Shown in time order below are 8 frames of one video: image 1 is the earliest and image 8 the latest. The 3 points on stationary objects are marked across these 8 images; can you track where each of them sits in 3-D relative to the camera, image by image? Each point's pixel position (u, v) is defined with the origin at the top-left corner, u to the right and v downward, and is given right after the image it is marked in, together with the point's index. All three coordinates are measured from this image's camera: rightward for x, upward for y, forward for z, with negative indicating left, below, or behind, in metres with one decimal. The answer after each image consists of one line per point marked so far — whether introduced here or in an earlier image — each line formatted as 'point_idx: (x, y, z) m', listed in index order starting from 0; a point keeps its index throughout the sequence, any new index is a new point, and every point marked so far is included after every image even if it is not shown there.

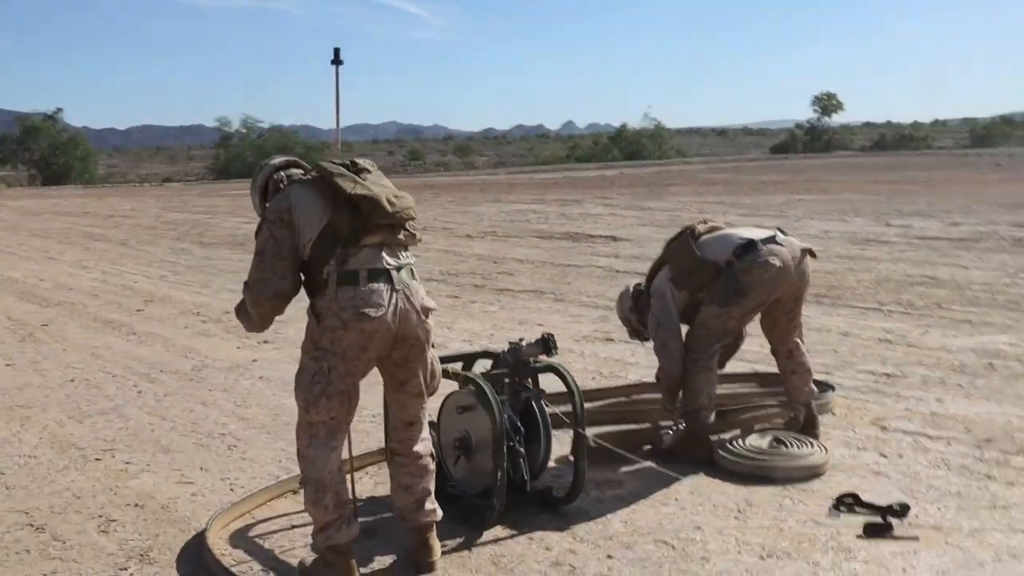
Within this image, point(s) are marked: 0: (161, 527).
0: (-1.6, -1.1, +5.5) m
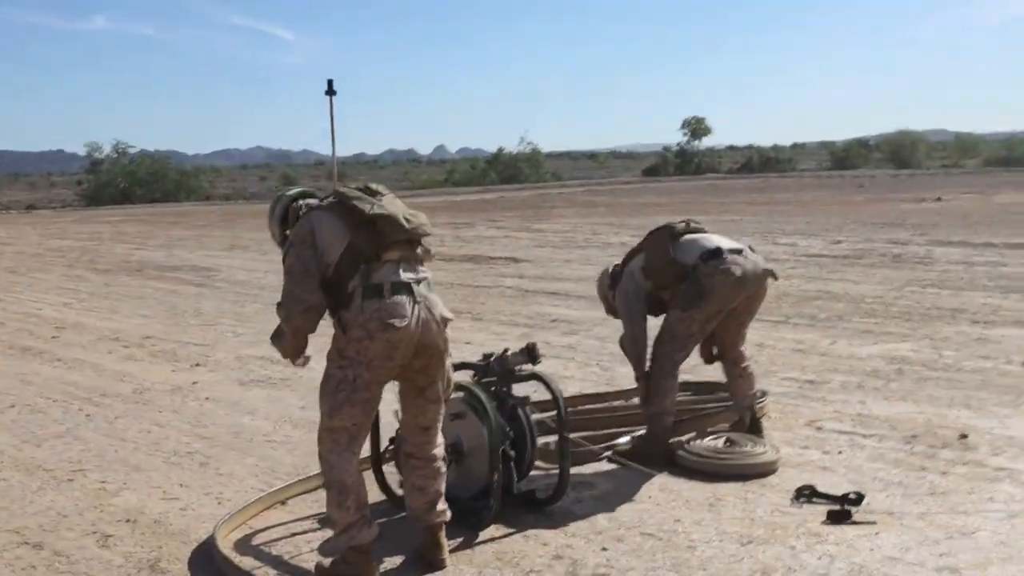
0: (-1.6, -1.2, +5.6) m
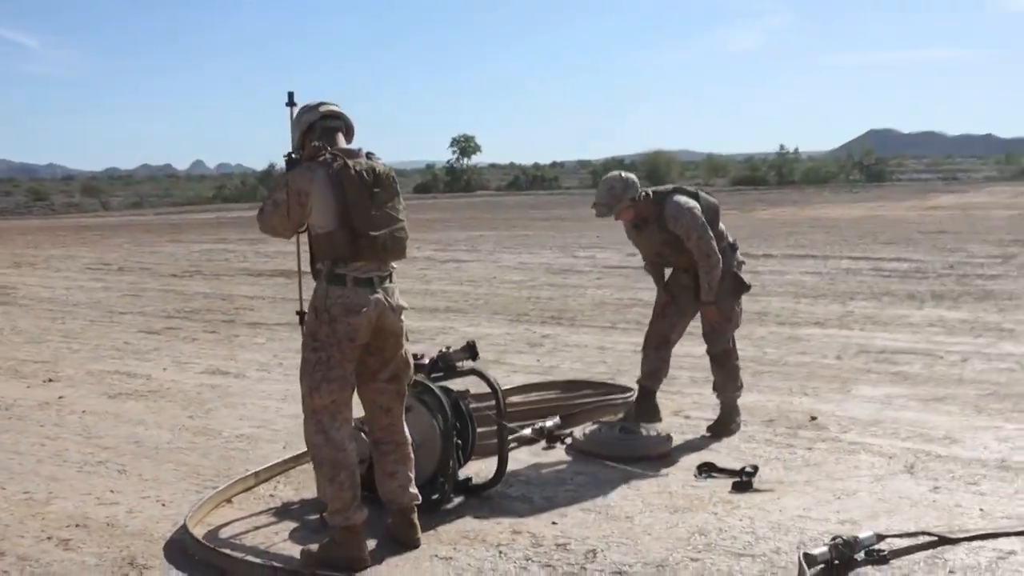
0: (-1.9, -1.2, +5.8) m
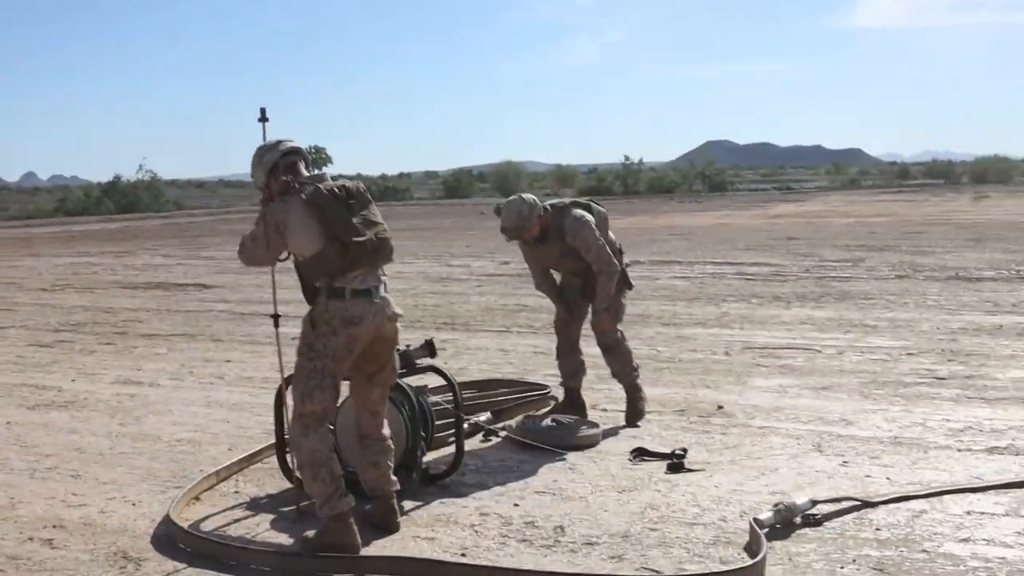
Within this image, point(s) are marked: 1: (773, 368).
0: (-2.0, -1.3, +6.1) m
1: (+2.4, -0.7, +10.7) m
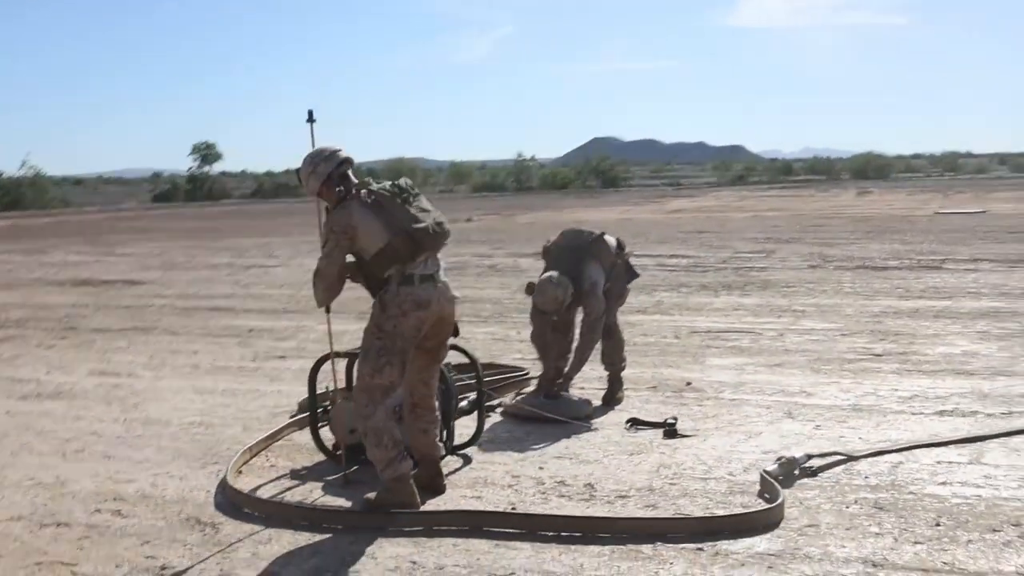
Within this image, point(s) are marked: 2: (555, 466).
0: (-1.9, -1.2, +6.5) m
1: (+2.1, -0.6, +11.6) m
2: (+0.2, -1.1, +7.1) m
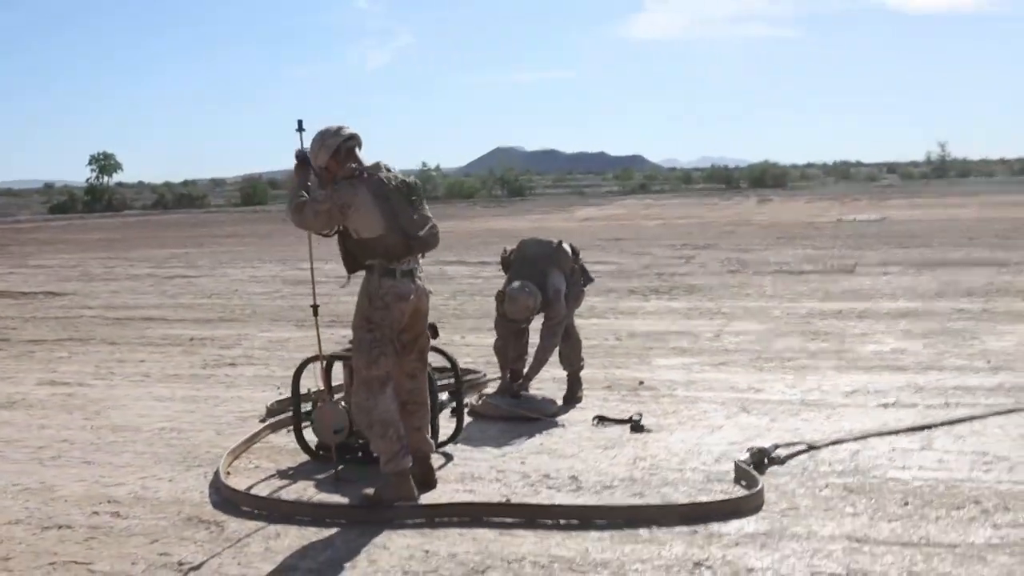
0: (-1.9, -1.2, +6.7) m
1: (+1.6, -0.6, +12.1) m
2: (+0.1, -1.1, +7.4) m
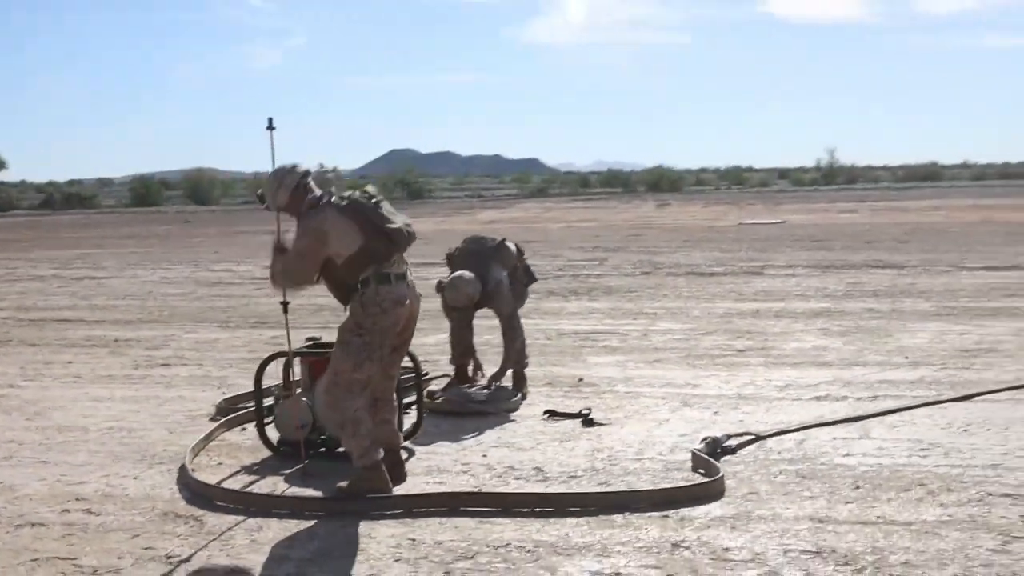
0: (-2.1, -1.2, +6.7) m
1: (+0.9, -0.6, +12.4) m
2: (-0.1, -1.1, +7.6) m
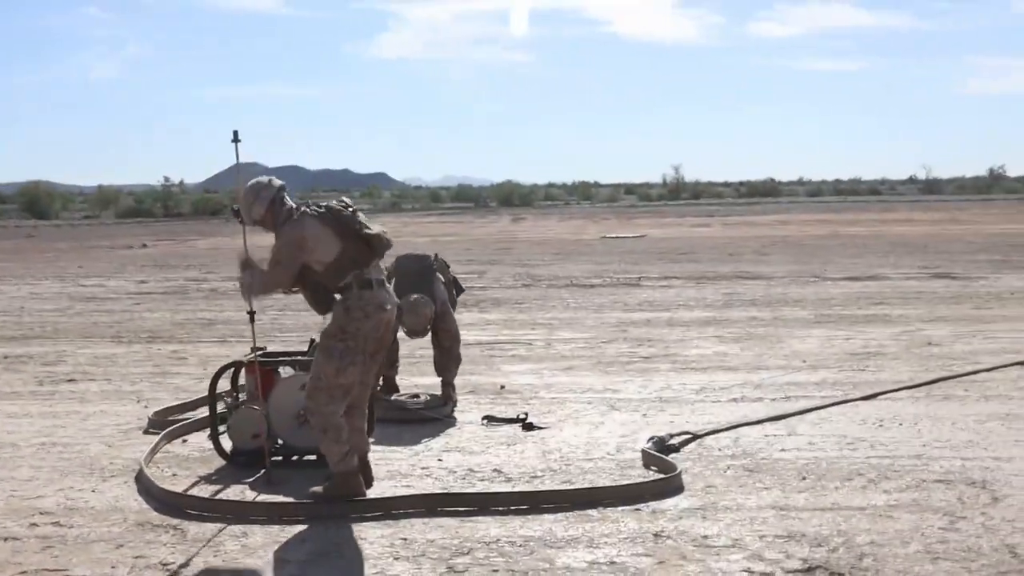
0: (-2.3, -1.3, +6.7) m
1: (-0.1, -0.7, +12.7) m
2: (-0.4, -1.1, +7.8) m
